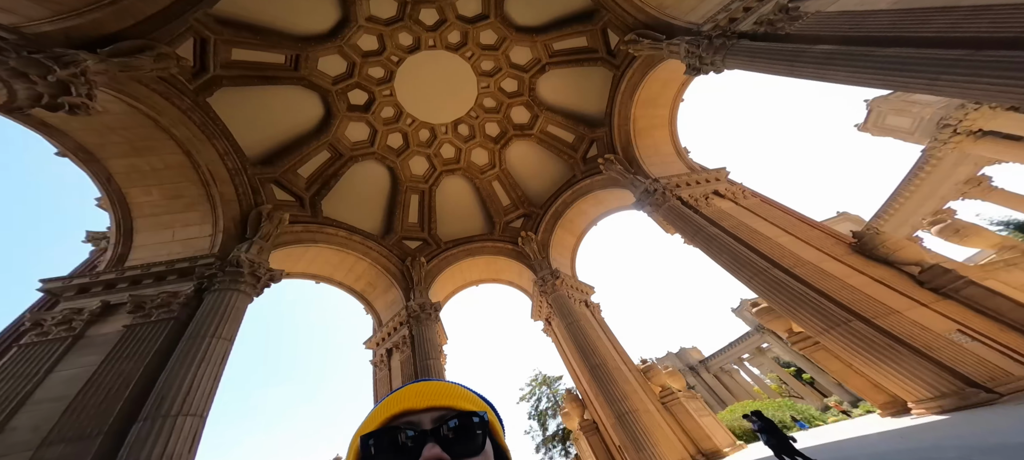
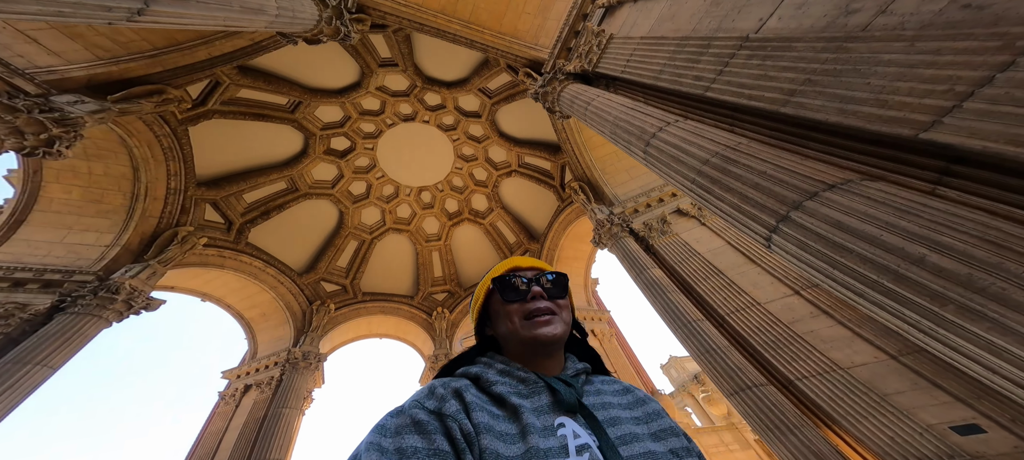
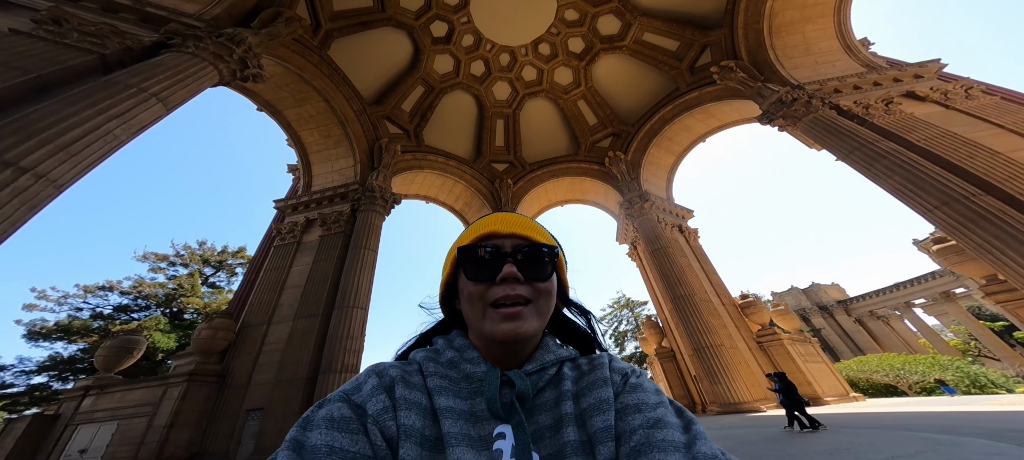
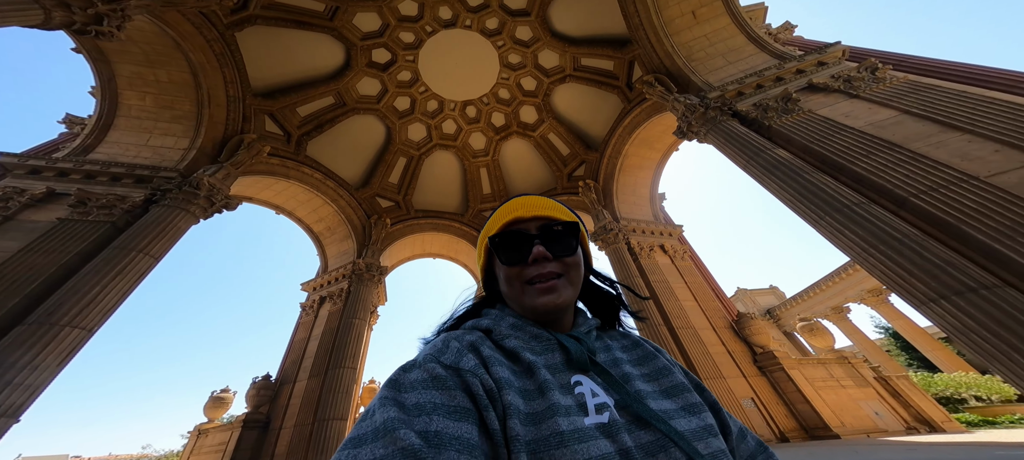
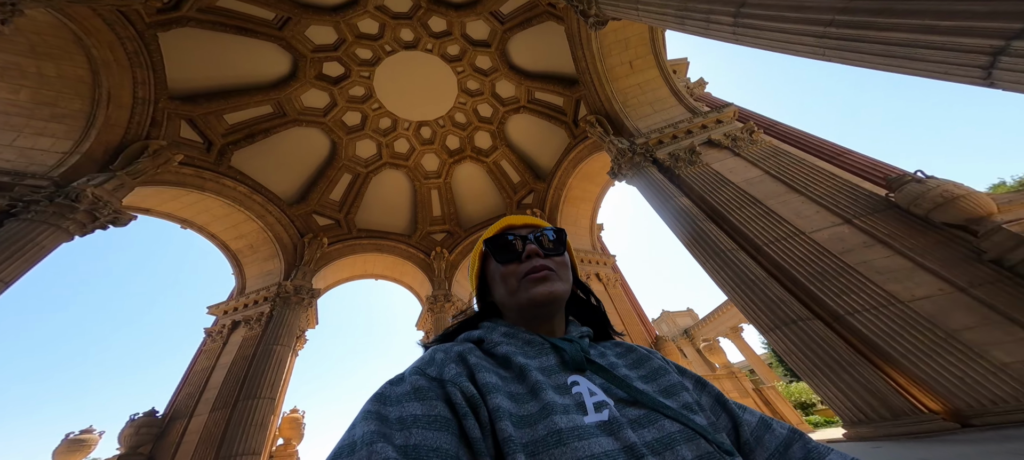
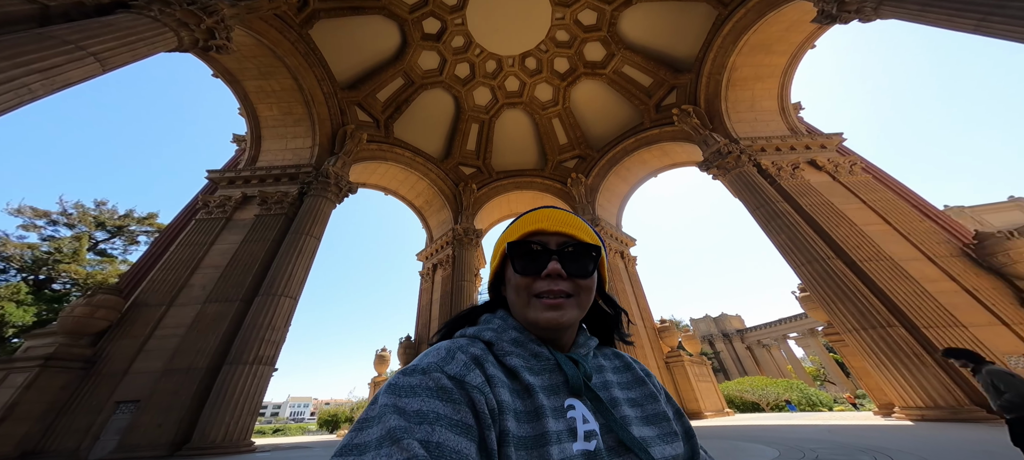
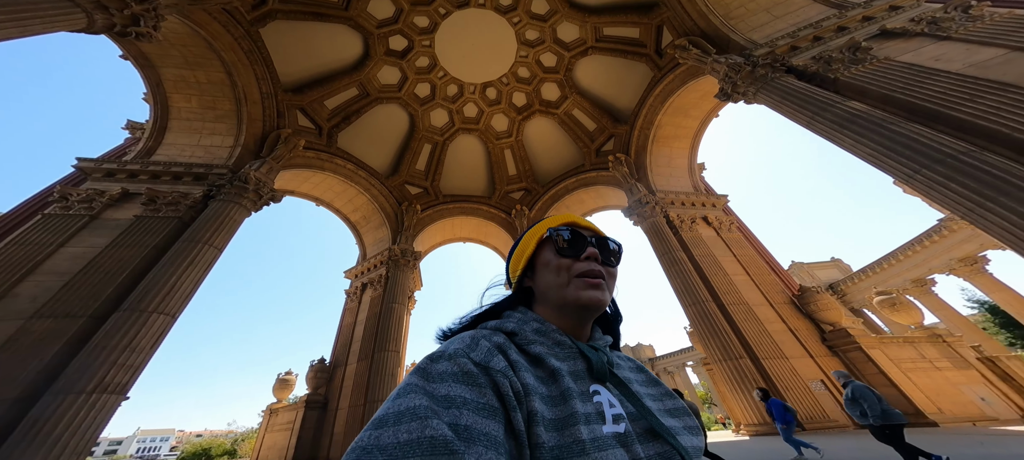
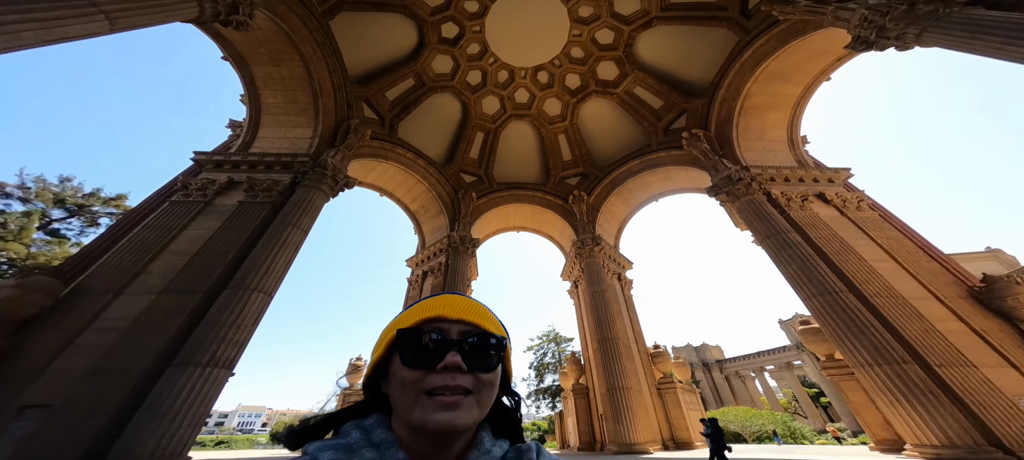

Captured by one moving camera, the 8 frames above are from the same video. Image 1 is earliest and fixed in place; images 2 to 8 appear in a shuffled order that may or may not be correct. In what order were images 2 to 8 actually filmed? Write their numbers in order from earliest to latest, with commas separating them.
8, 3, 6, 7, 4, 5, 2
